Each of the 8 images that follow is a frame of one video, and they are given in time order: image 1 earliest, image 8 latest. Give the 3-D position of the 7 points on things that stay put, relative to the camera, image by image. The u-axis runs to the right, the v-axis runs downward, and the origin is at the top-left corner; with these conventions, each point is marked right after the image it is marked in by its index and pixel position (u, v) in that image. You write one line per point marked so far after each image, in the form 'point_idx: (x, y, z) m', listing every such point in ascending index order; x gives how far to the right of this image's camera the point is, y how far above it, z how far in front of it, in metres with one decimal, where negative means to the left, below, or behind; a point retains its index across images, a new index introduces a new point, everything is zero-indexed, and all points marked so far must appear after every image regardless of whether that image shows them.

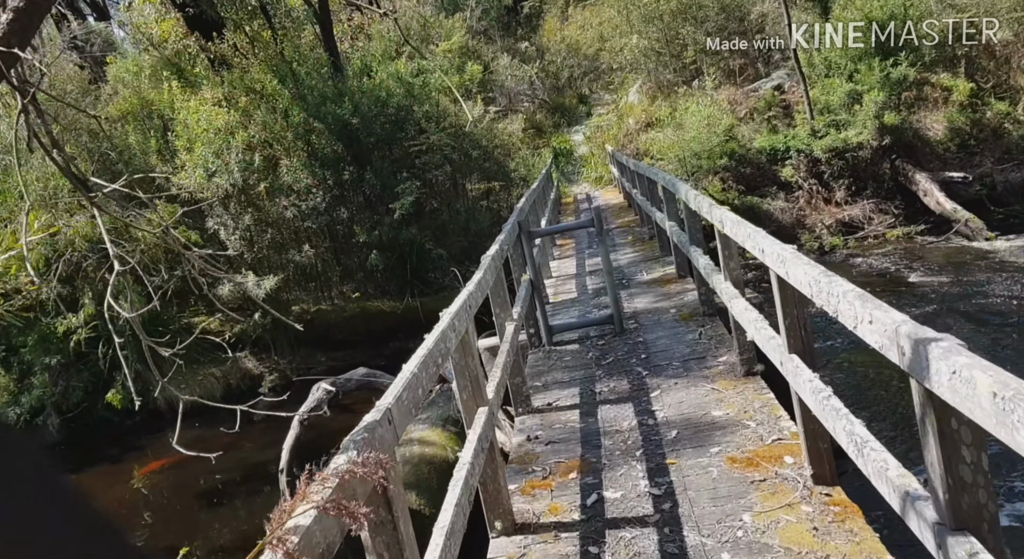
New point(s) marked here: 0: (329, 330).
0: (-2.6, -0.7, +12.4) m
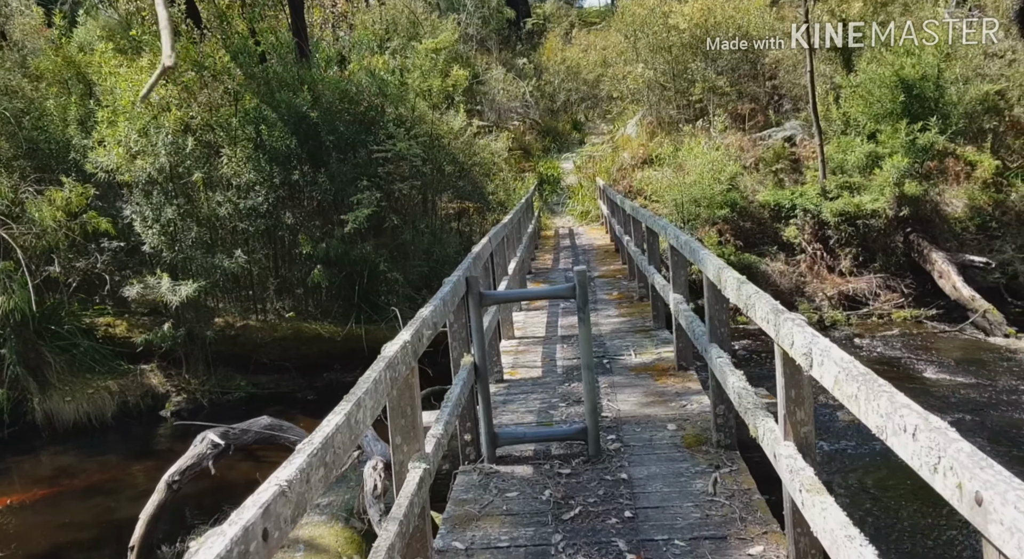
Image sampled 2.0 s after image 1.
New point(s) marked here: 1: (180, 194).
0: (-3.2, -0.9, +10.8) m
1: (-3.9, +1.0, +10.1) m
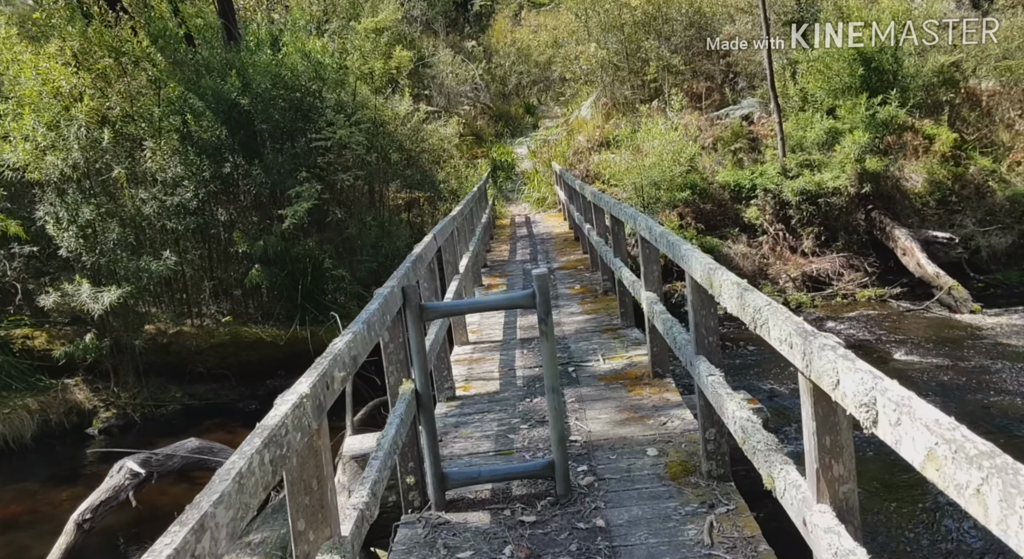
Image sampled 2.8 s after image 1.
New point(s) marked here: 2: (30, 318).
0: (-3.7, -0.9, +10.1) m
1: (-4.4, +0.9, +9.3) m
2: (-5.4, -0.4, +9.8) m
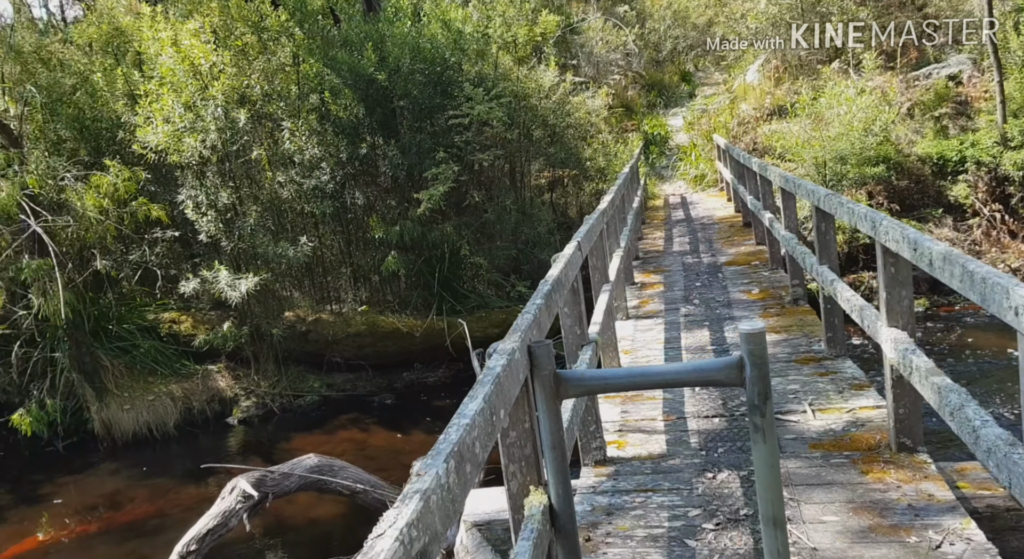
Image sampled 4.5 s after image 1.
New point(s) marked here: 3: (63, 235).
0: (-2.0, -0.7, +9.5) m
1: (-2.8, +1.1, +8.9) m
2: (-3.7, -0.3, +9.5) m
3: (-4.2, +0.4, +8.2) m
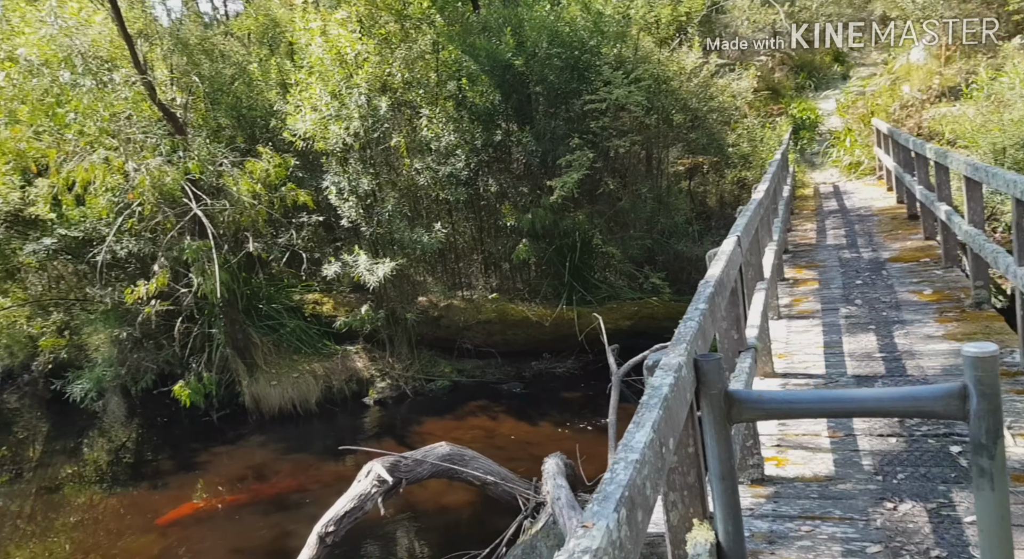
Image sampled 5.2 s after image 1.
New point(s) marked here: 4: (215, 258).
0: (-0.6, -0.6, +9.5) m
1: (-1.4, +1.2, +9.0) m
2: (-2.3, -0.1, +9.8) m
3: (-2.9, +0.6, +8.5) m
4: (-2.8, +0.2, +8.1) m
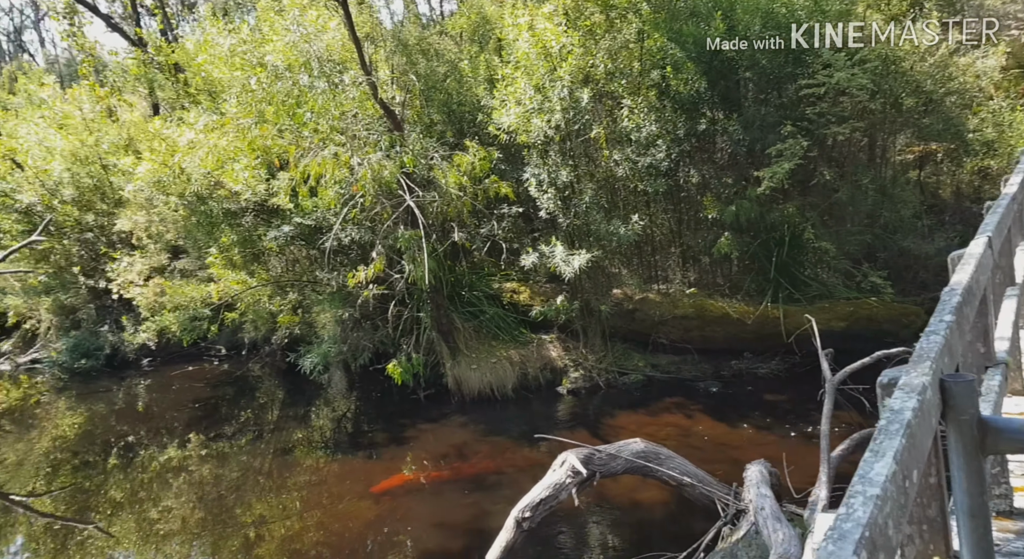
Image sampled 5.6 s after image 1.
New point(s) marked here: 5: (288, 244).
0: (+1.6, -0.5, +9.3) m
1: (+0.7, +1.3, +8.9) m
2: (0.0, 0.0, +9.9) m
3: (-0.9, +0.7, +8.8) m
4: (-0.9, +0.3, +8.4) m
5: (-2.6, +0.4, +9.6) m
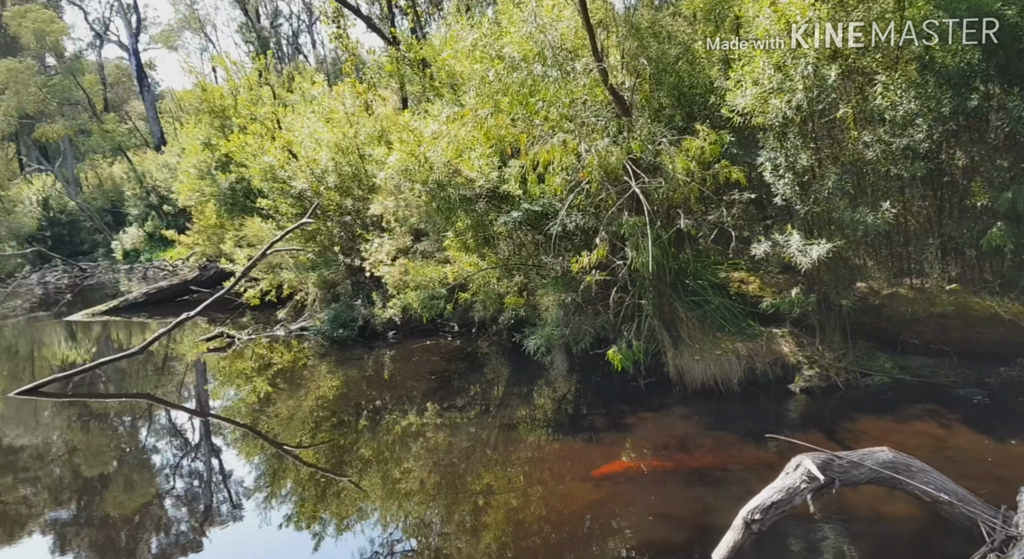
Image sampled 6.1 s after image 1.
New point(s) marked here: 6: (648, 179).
0: (+3.9, -0.5, +8.4) m
1: (+3.0, +1.4, +8.2) m
2: (+2.5, +0.2, +9.3) m
3: (+1.4, +0.9, +8.5) m
4: (+1.3, +0.5, +8.1) m
5: (0.0, +0.6, +9.7) m
6: (+1.3, +1.0, +8.3) m
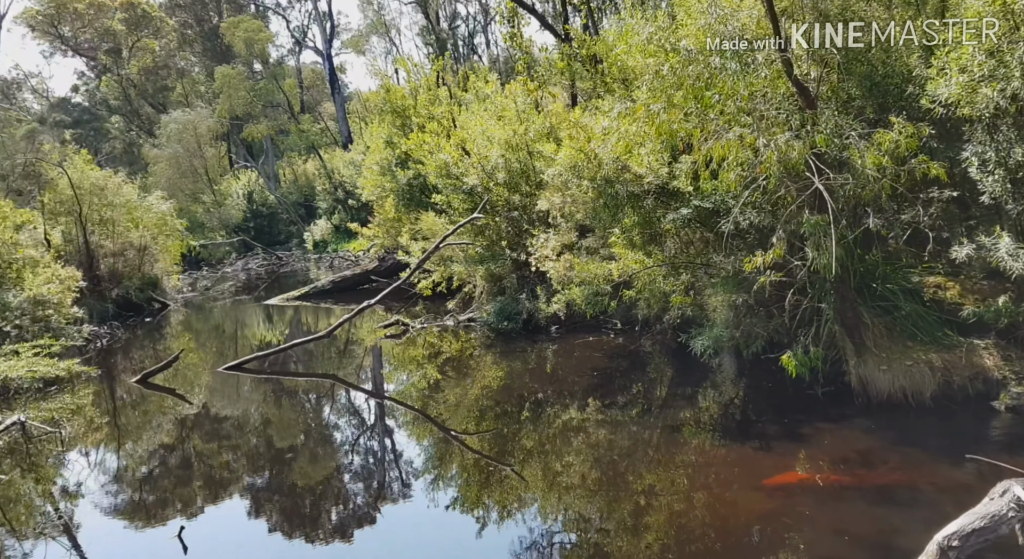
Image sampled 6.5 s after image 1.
0: (+5.5, -0.5, +7.3) m
1: (+4.6, +1.3, +7.3) m
2: (+4.3, +0.1, +8.5) m
3: (+3.1, +0.8, +7.9) m
4: (+2.9, +0.4, +7.6) m
5: (+2.0, +0.6, +9.4) m
6: (+3.0, +1.0, +7.8) m
